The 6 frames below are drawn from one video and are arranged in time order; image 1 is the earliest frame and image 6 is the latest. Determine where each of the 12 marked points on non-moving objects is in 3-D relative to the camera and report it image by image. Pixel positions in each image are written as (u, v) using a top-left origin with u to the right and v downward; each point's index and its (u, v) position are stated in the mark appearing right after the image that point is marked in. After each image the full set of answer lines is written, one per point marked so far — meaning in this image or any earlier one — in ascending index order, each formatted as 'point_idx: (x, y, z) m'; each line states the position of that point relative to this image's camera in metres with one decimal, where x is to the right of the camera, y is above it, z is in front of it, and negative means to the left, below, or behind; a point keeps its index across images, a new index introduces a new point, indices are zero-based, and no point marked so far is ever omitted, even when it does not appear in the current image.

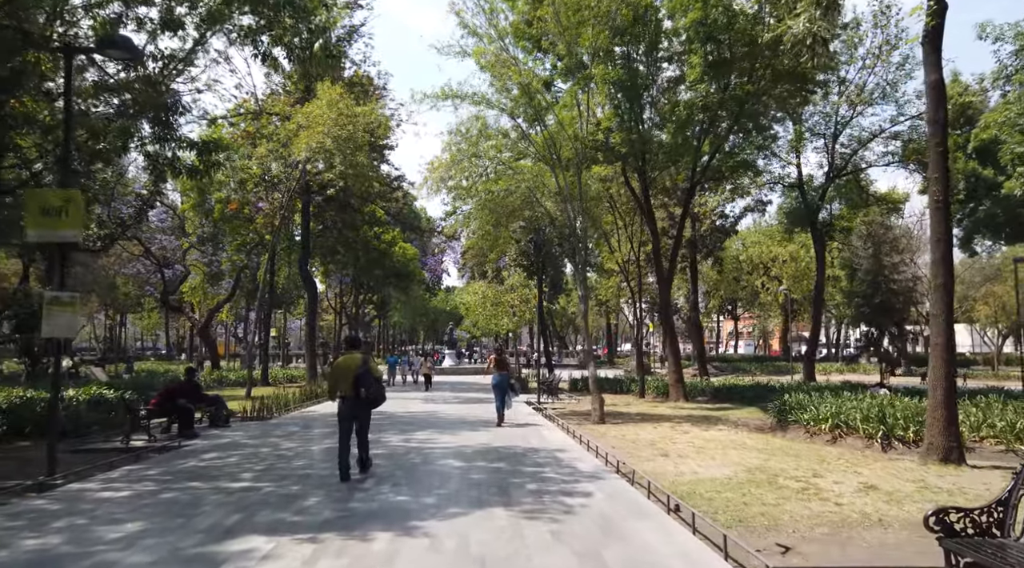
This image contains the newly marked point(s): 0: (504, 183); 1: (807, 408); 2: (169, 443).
0: (-0.2, +2.4, +17.3) m
1: (+4.8, -2.0, +12.4) m
2: (-4.8, -2.2, +10.7) m
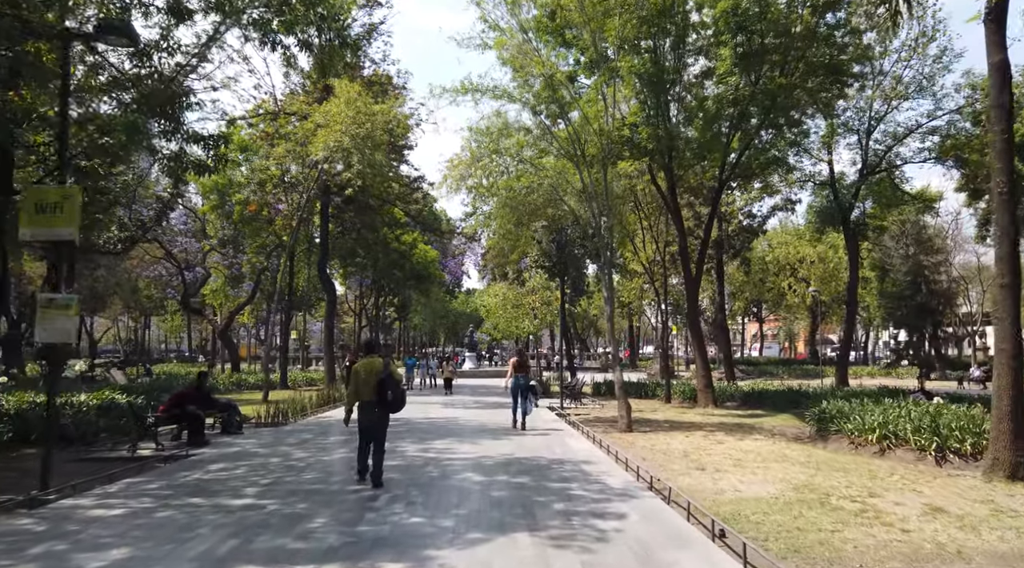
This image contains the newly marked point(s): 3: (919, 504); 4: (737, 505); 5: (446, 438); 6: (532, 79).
0: (+0.3, +2.3, +16.7) m
1: (+5.1, -2.0, +11.7) m
2: (-4.5, -2.2, +10.2) m
3: (+3.4, -1.8, +6.4) m
4: (+1.9, -1.9, +6.5) m
5: (-1.0, -2.4, +11.9) m
6: (+0.4, +4.2, +15.5) m
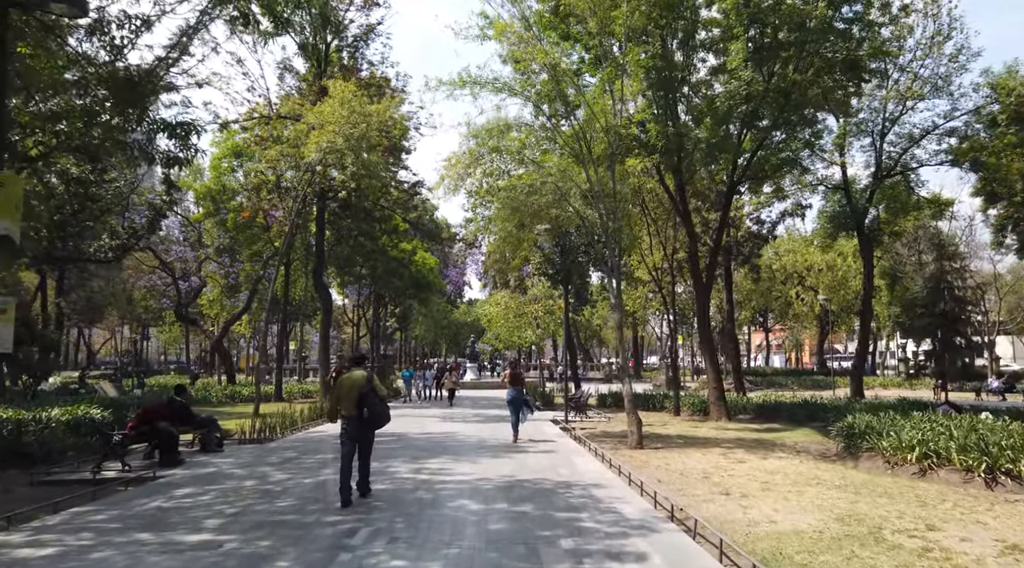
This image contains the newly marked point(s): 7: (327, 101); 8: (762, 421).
0: (+0.3, +2.2, +15.8) m
1: (+5.2, -2.1, +10.7) m
2: (-4.4, -2.3, +9.3) m
3: (+3.4, -1.8, +5.4) m
4: (+1.9, -1.9, +5.6) m
5: (-1.0, -2.4, +10.9) m
6: (+0.4, +4.0, +14.6) m
7: (-4.7, +4.7, +19.6) m
8: (+5.9, -3.2, +18.0) m
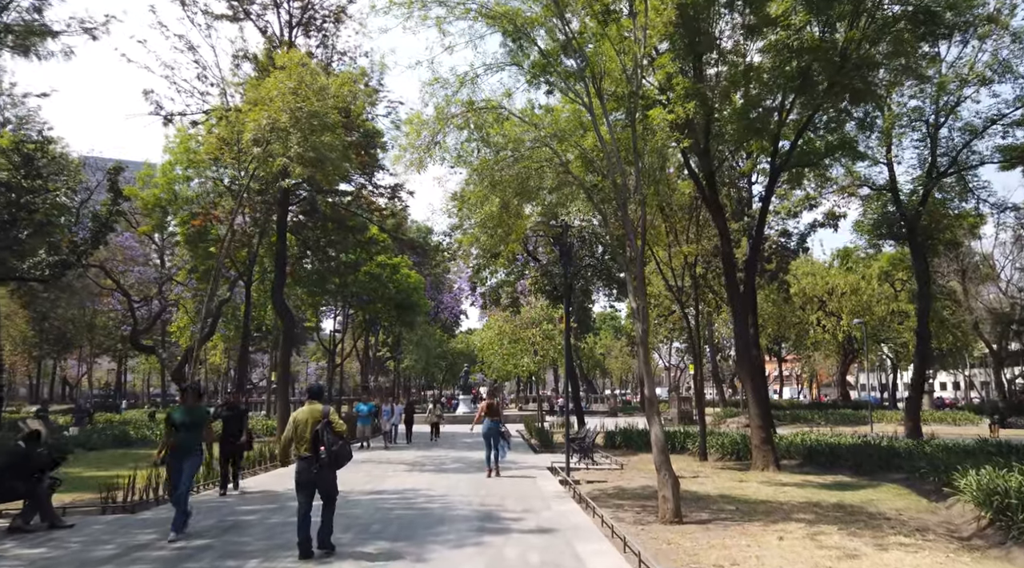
0: (+0.1, +2.1, +12.1) m
1: (+4.9, -2.0, +6.8) m
2: (-4.7, -2.1, +5.4) m
3: (+3.1, -1.5, +1.6) m
4: (+1.7, -1.6, +1.8) m
5: (-1.3, -2.4, +7.1) m
6: (+0.2, +4.0, +11.0) m
7: (-5.0, +4.4, +16.0) m
8: (+5.6, -3.4, +14.1) m
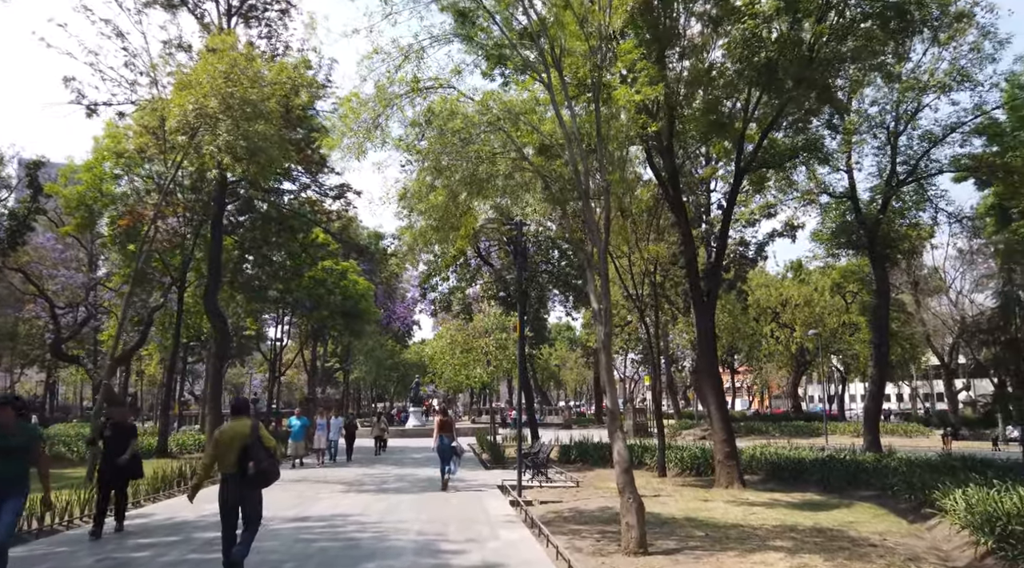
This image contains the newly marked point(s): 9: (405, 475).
0: (-0.6, +2.0, +11.1) m
1: (+4.4, -2.0, +6.1) m
2: (-5.1, -2.0, +4.1) m
3: (+3.0, -1.4, +0.7) m
4: (+1.5, -1.5, +0.8) m
5: (-1.7, -2.3, +5.9) m
6: (-0.5, +3.9, +10.0) m
7: (-5.9, +4.3, +14.7) m
8: (+4.7, -3.6, +13.4) m
9: (-2.2, -3.9, +15.8) m
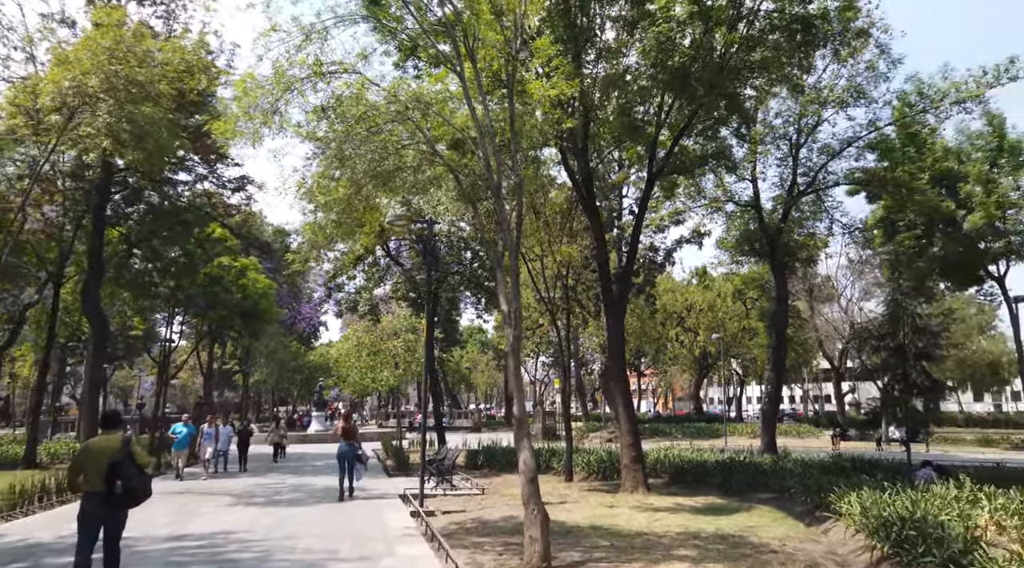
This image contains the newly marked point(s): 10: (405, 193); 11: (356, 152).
0: (-1.9, +2.0, +10.6) m
1: (+3.6, -2.0, +6.2) m
2: (-5.6, -1.9, +3.1) m
3: (+2.8, -1.4, +0.7) m
4: (+1.3, -1.5, +0.6) m
5: (-2.5, -2.3, +5.3) m
6: (-1.6, +4.0, +9.6) m
7: (-7.5, +4.4, +13.6) m
8: (+3.1, -3.6, +13.4) m
9: (-4.1, -3.9, +15.0) m
10: (-1.6, +1.4, +11.9) m
11: (-2.2, +1.7, +10.6) m
